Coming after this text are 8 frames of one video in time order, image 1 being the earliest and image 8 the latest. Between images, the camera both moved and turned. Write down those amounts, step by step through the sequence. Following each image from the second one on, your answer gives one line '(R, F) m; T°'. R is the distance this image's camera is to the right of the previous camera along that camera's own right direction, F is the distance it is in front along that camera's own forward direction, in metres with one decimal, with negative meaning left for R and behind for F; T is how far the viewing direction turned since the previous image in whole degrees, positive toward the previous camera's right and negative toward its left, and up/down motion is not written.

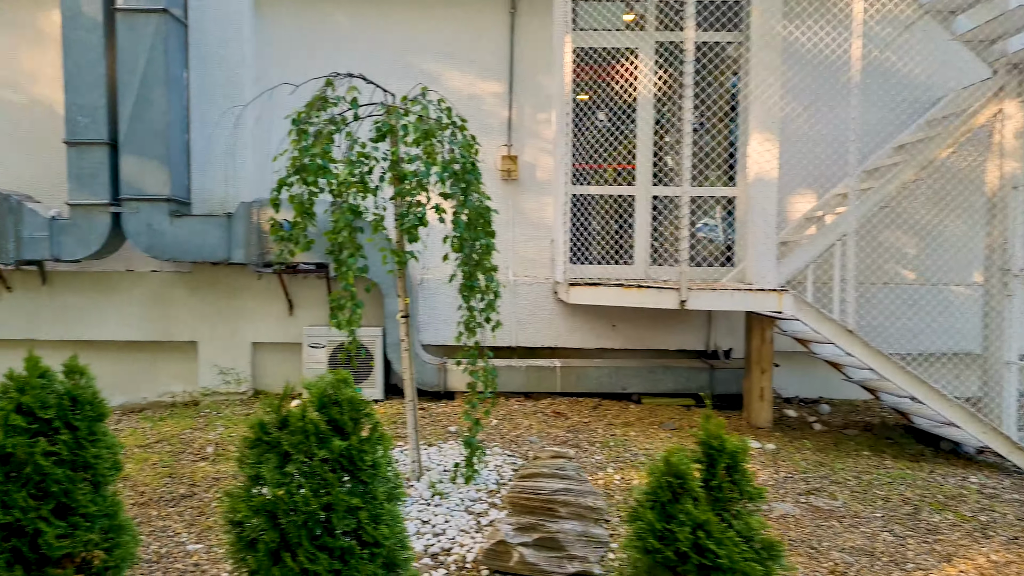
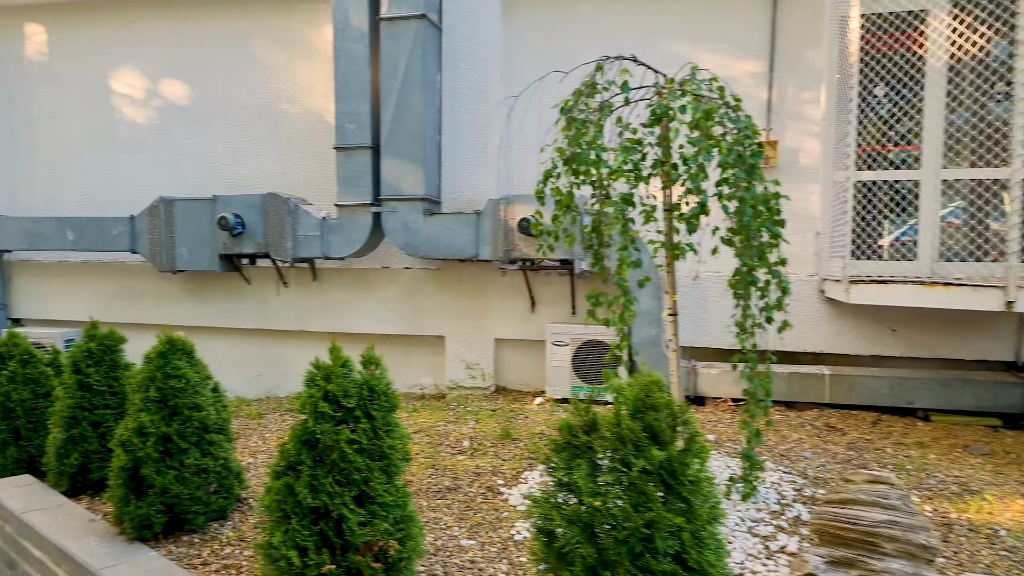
(-0.4, +0.2) m; -16°
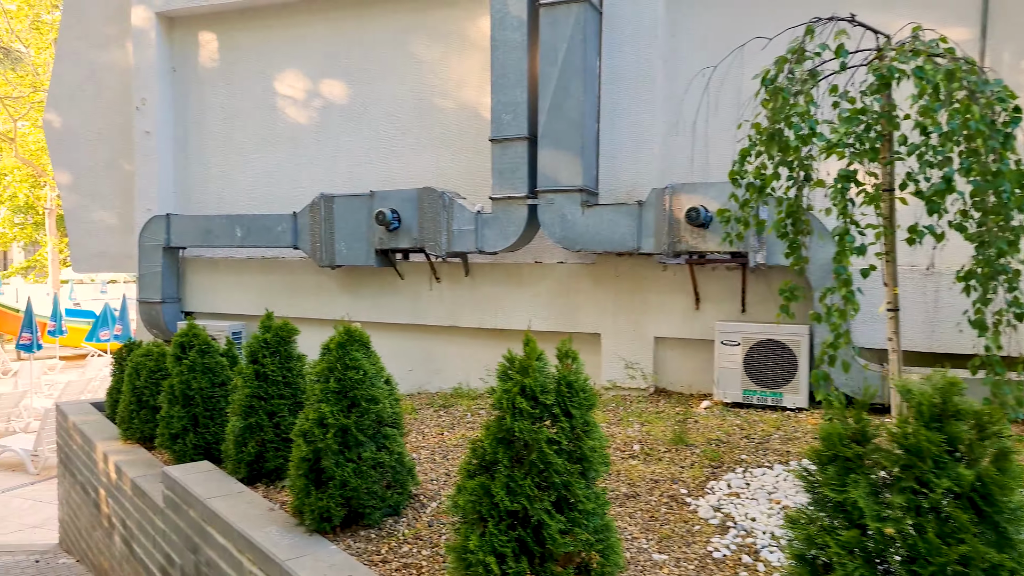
(-0.3, +0.2) m; -9°
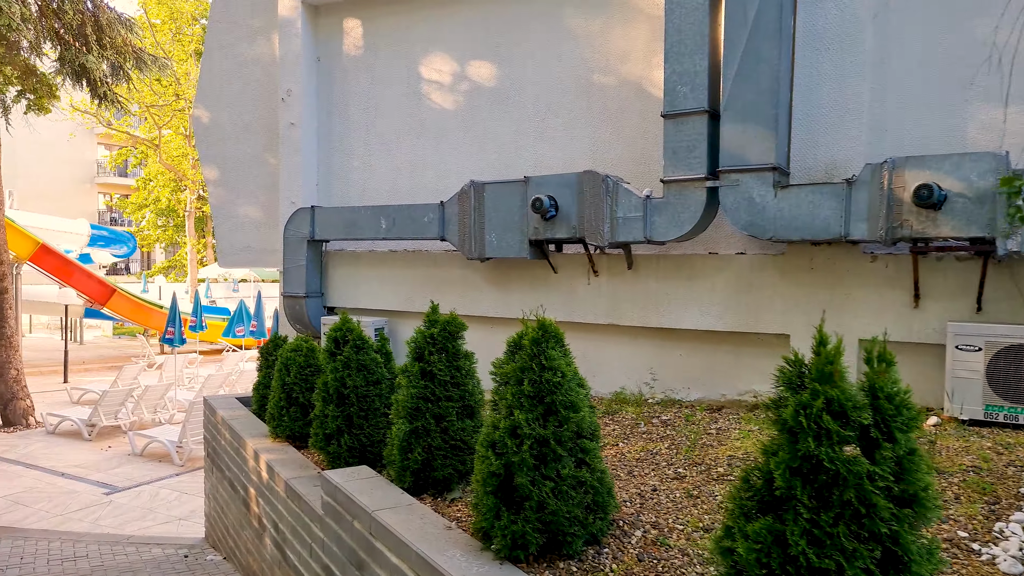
(-0.5, +0.6) m; -8°
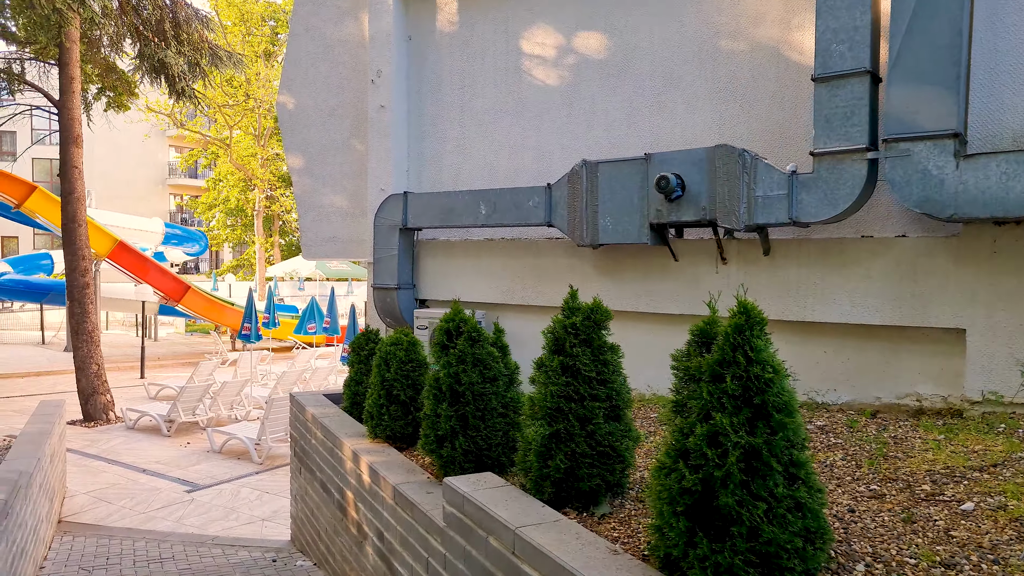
(-0.5, +0.5) m; -4°
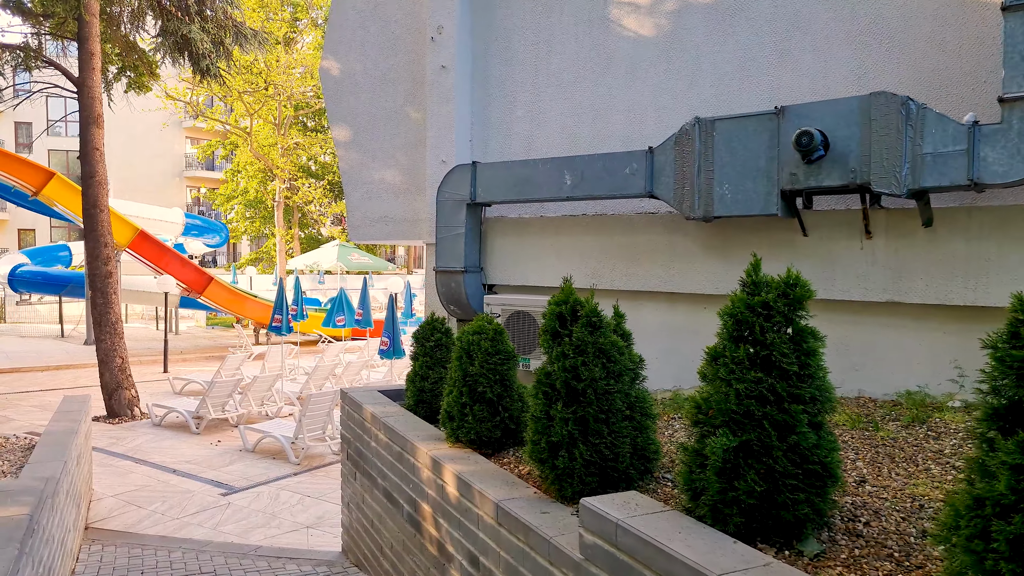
(-0.6, +0.8) m; -1°
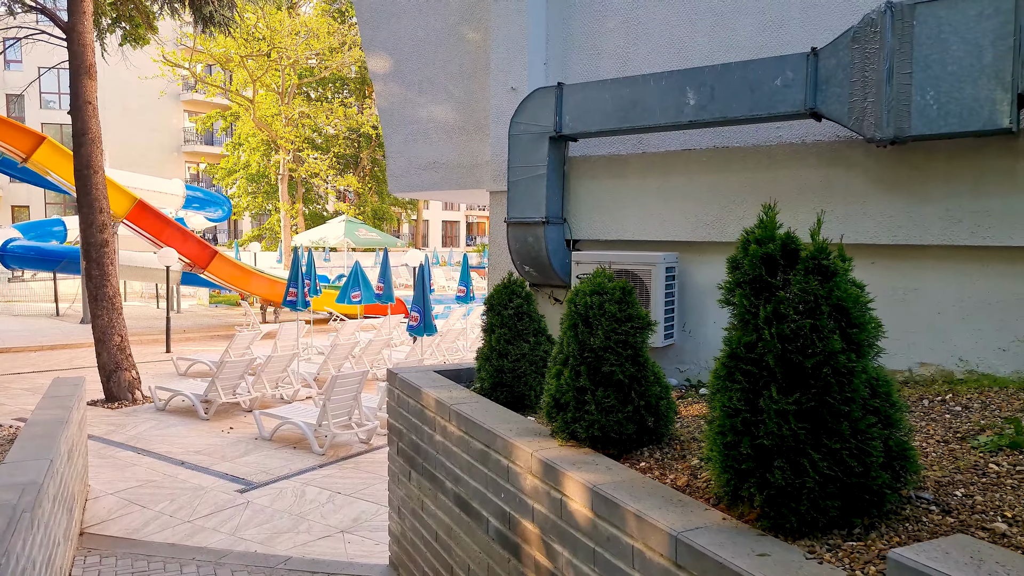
(-0.7, +1.3) m; 0°
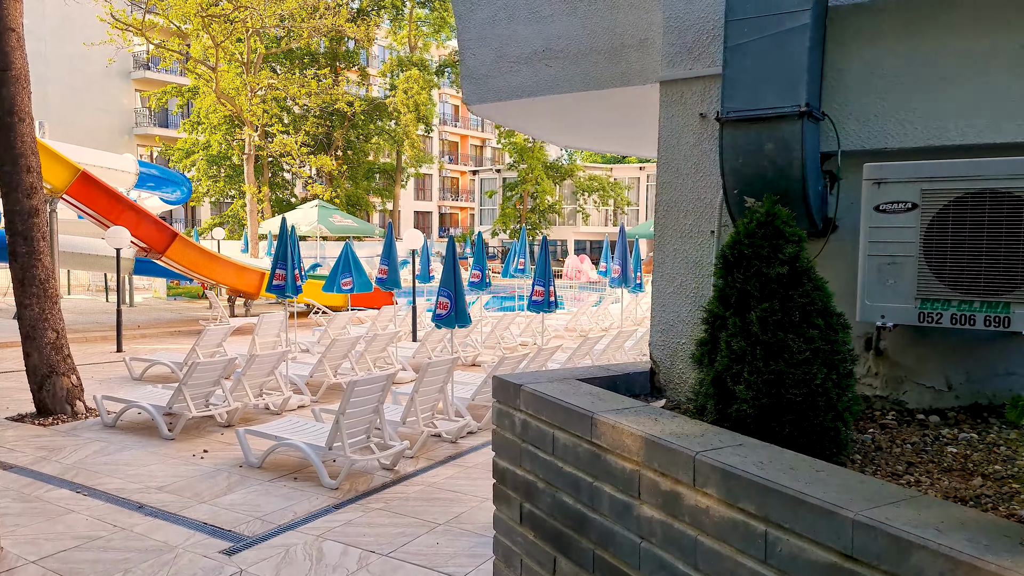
(-1.1, +2.3) m; +3°
